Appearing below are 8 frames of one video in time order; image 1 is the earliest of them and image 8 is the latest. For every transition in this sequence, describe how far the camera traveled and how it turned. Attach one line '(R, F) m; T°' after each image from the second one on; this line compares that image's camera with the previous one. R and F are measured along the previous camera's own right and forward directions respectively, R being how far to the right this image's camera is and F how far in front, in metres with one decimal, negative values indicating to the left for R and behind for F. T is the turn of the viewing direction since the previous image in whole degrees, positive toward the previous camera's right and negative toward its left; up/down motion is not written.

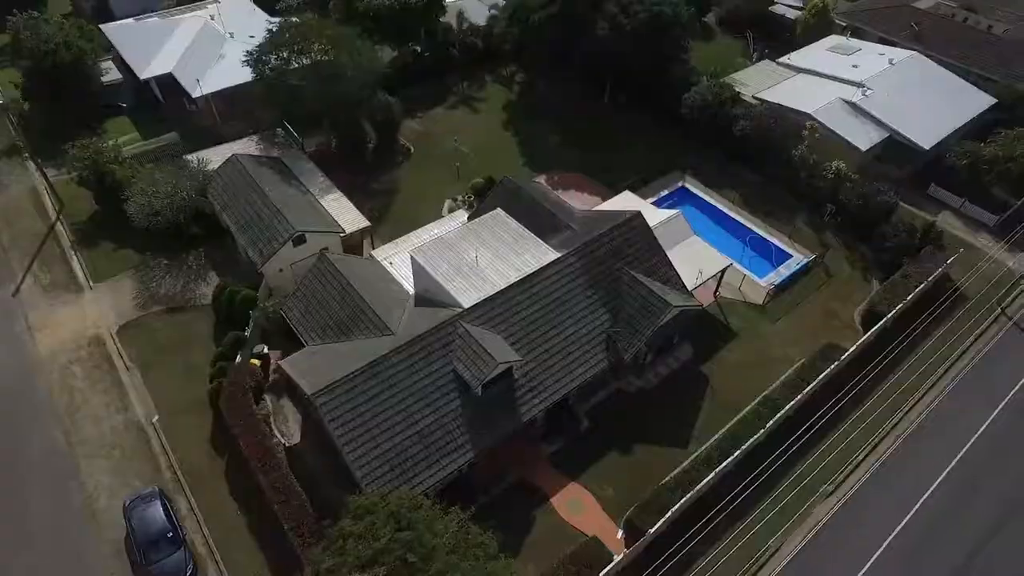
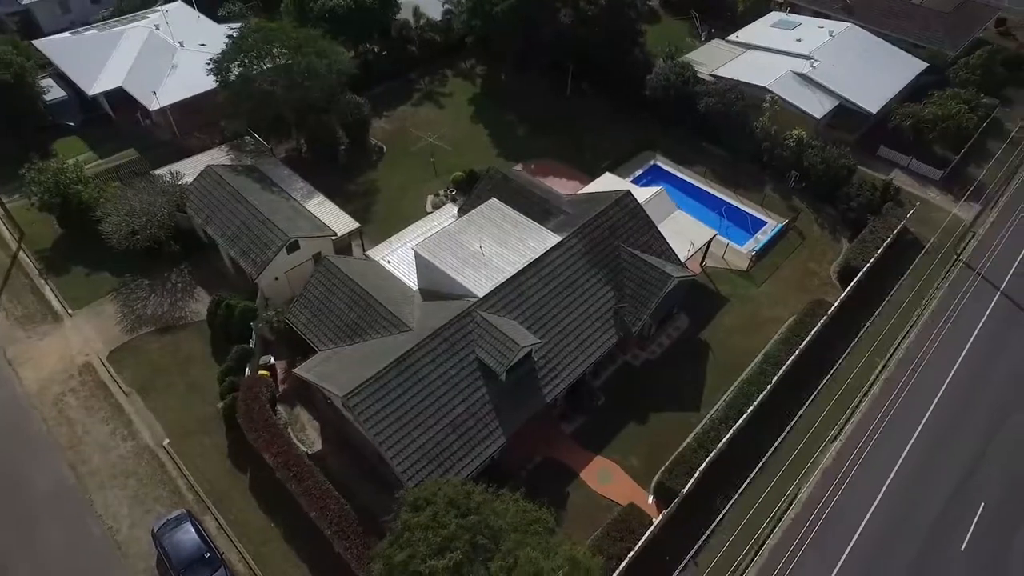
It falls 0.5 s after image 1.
(-3.6, -0.5) m; +5°
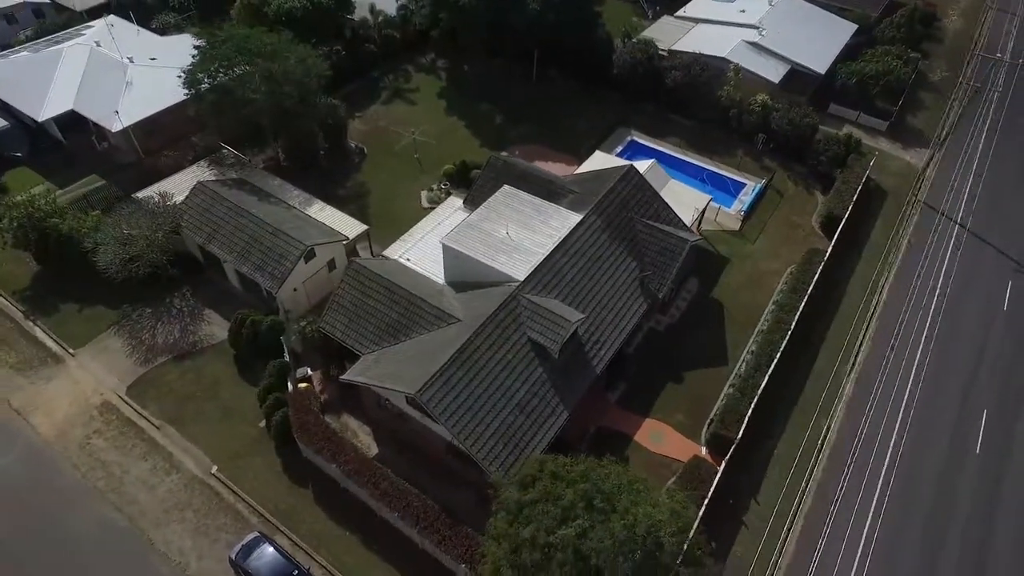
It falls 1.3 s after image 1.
(-6.0, -0.4) m; +7°
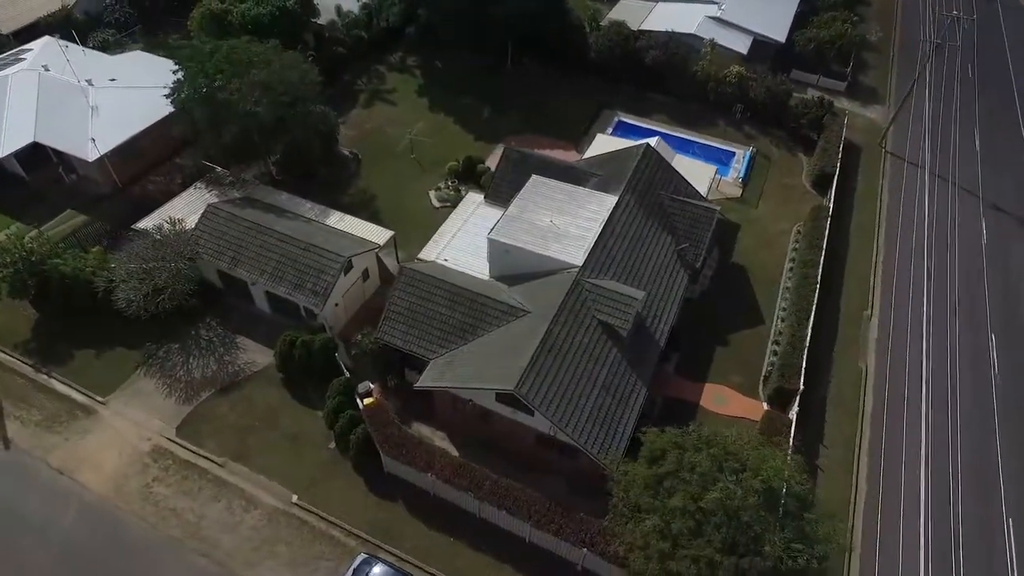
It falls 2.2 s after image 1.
(-7.2, +0.2) m; +7°
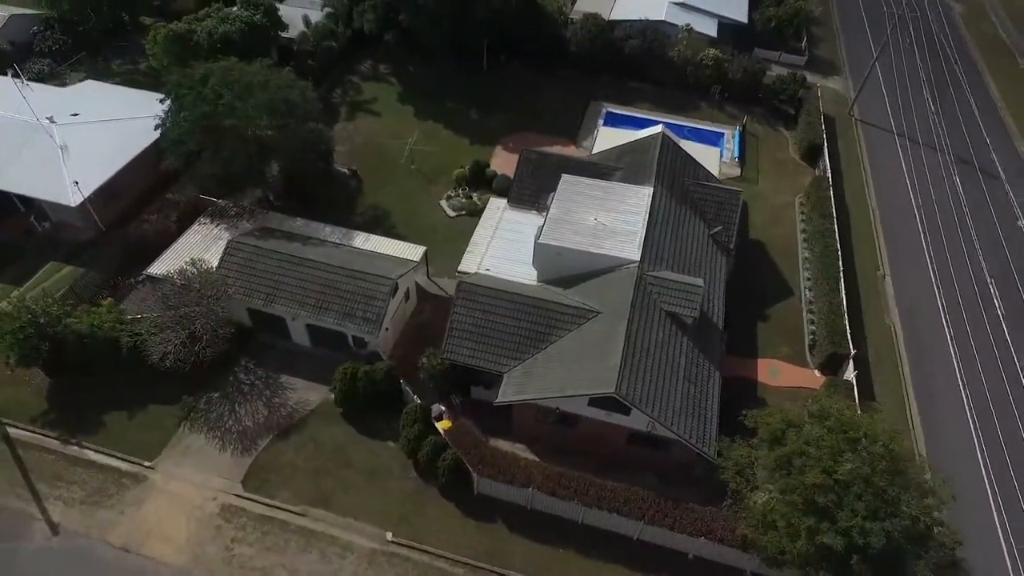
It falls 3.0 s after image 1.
(-7.2, +0.8) m; +7°
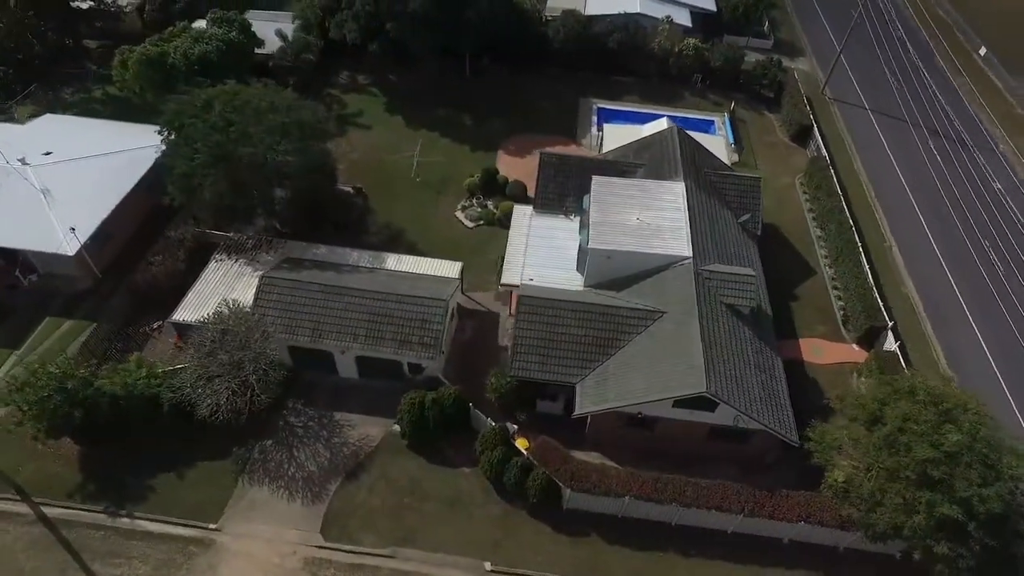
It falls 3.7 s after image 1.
(-6.5, +1.0) m; +6°
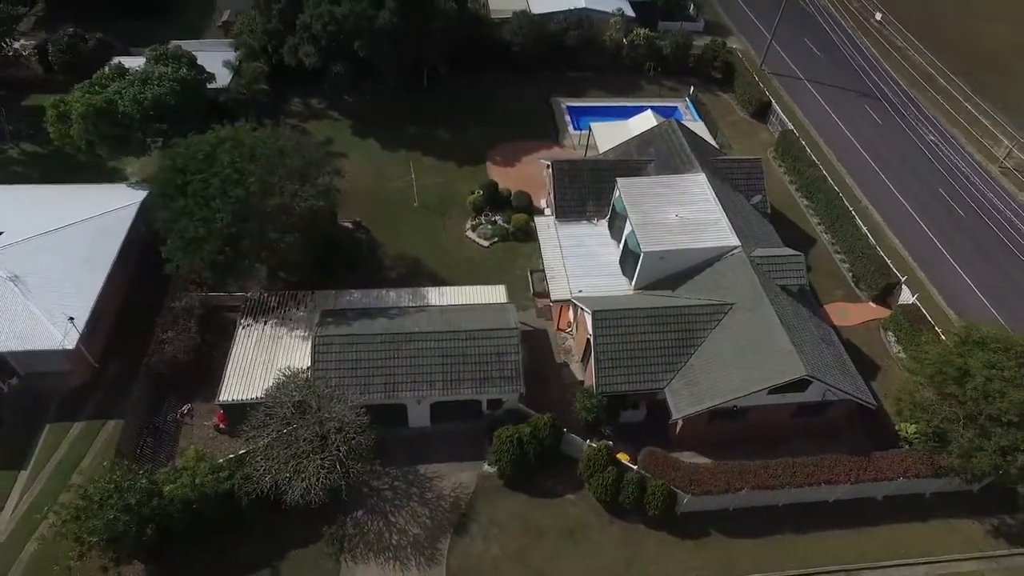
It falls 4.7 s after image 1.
(-8.8, +1.7) m; +9°
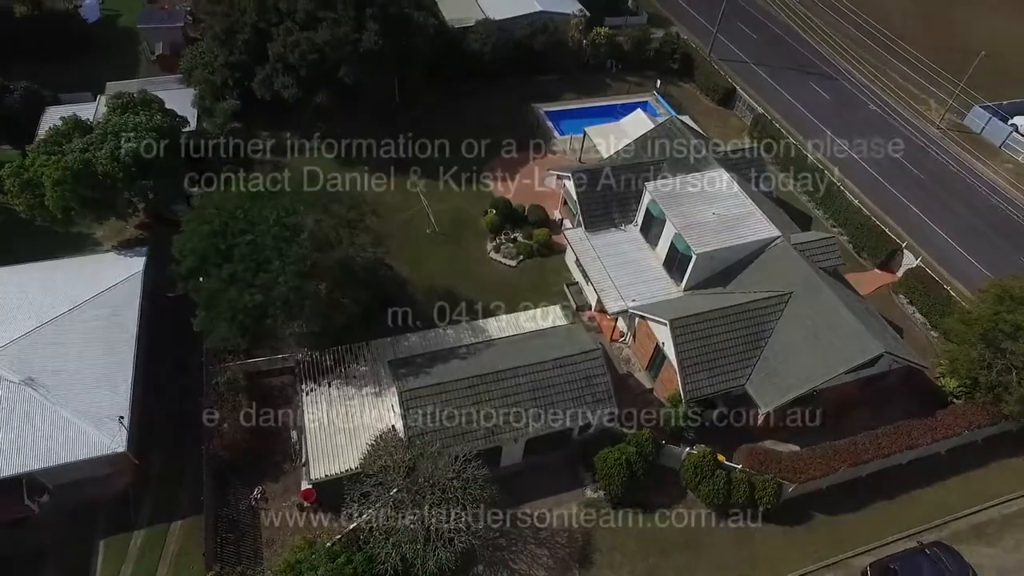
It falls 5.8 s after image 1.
(-8.4, +1.4) m; +9°
